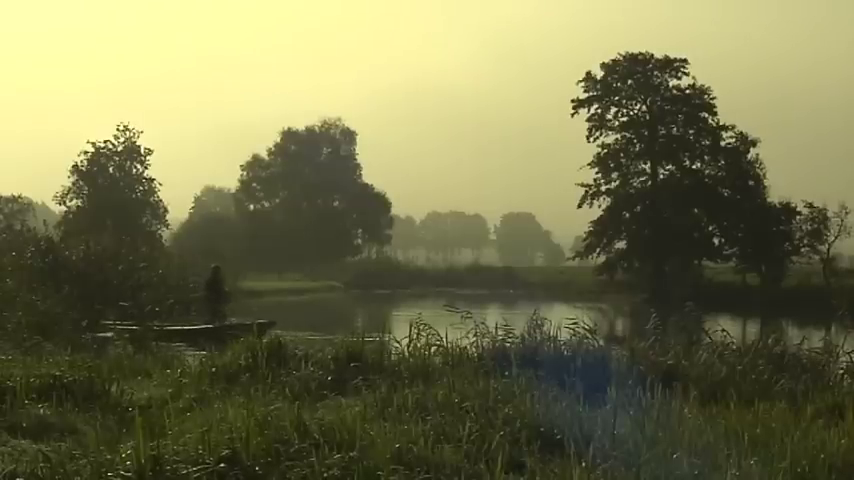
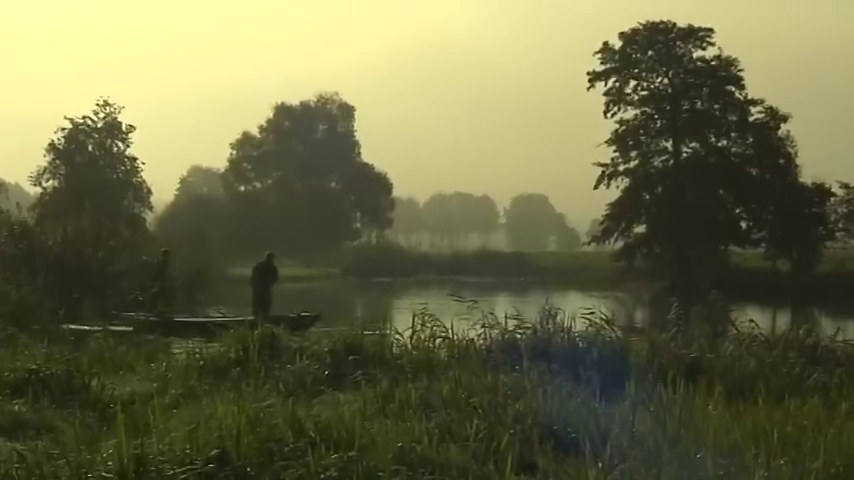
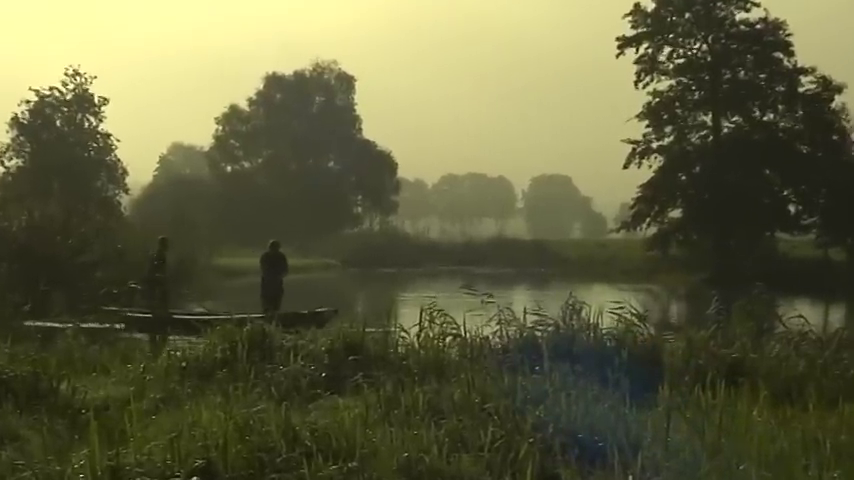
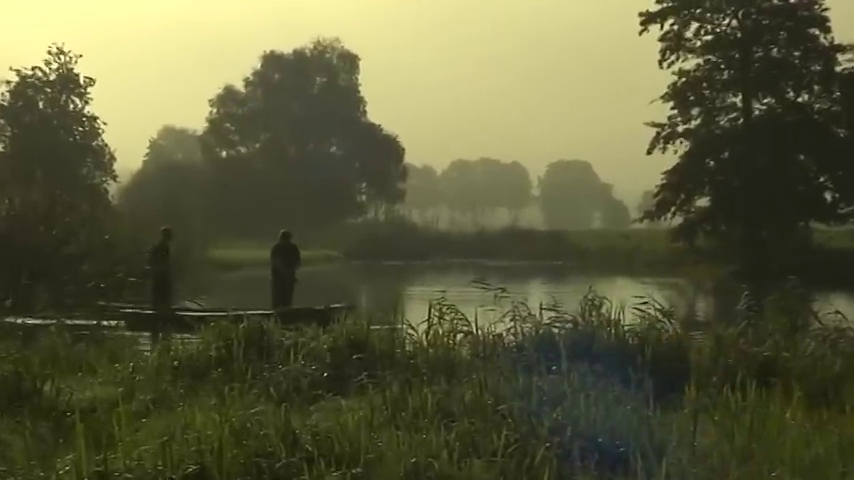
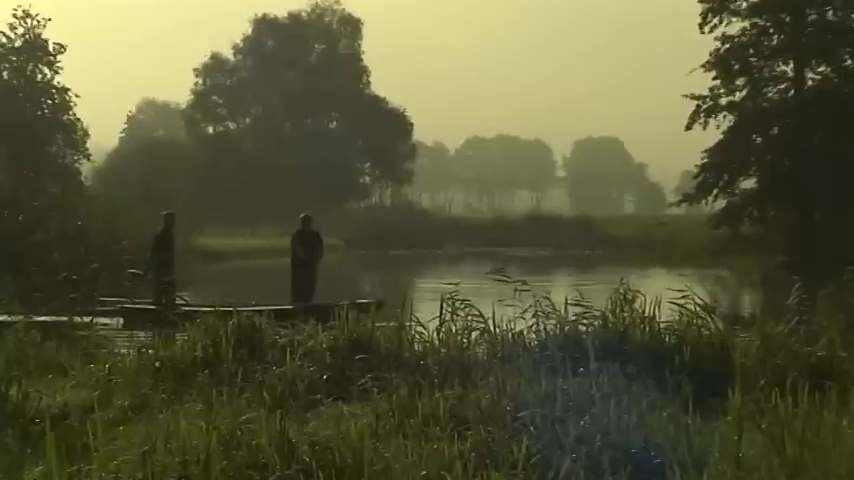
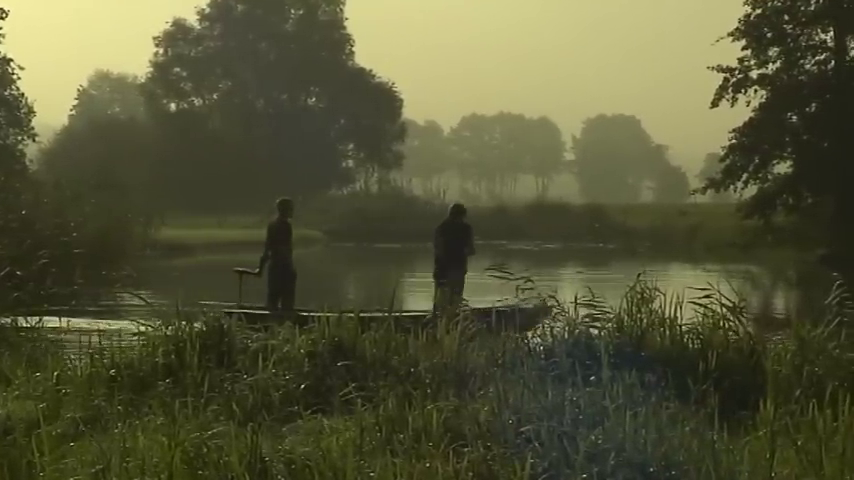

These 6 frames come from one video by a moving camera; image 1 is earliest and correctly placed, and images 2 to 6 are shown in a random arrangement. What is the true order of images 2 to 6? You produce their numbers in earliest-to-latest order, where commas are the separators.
2, 3, 4, 5, 6
